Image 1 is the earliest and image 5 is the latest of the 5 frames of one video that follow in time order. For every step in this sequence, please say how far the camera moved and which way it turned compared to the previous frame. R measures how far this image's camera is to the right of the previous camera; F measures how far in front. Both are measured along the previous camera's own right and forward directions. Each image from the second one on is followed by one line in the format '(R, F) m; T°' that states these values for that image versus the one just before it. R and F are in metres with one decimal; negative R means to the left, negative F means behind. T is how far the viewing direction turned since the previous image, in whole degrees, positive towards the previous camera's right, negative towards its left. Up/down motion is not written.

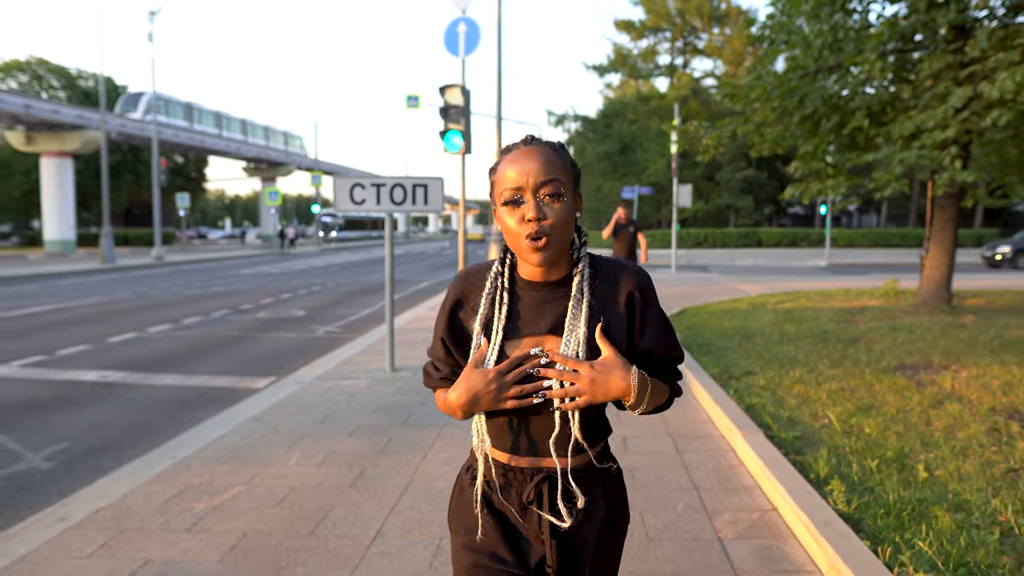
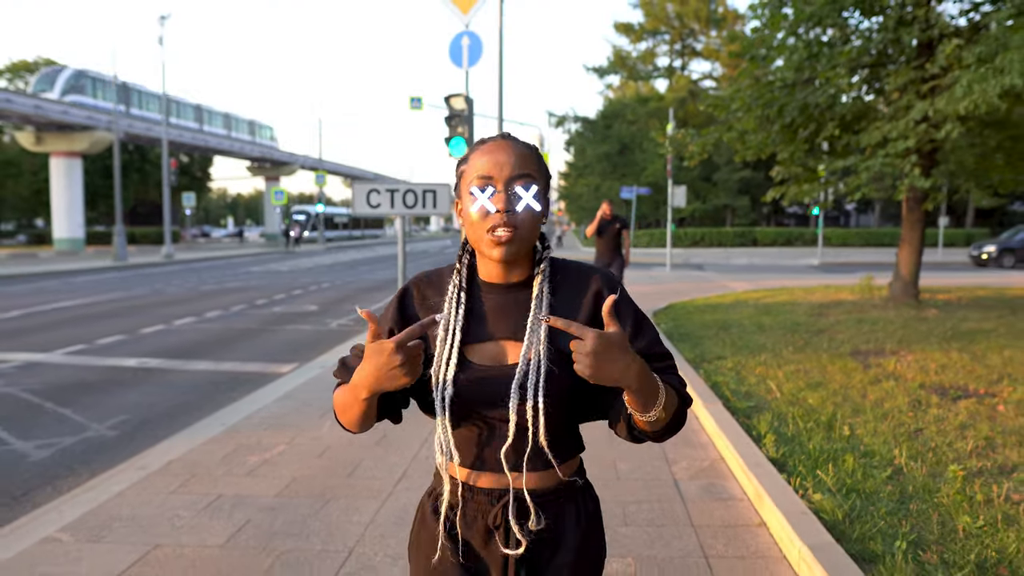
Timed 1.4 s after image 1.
(0.0, -0.9) m; 0°
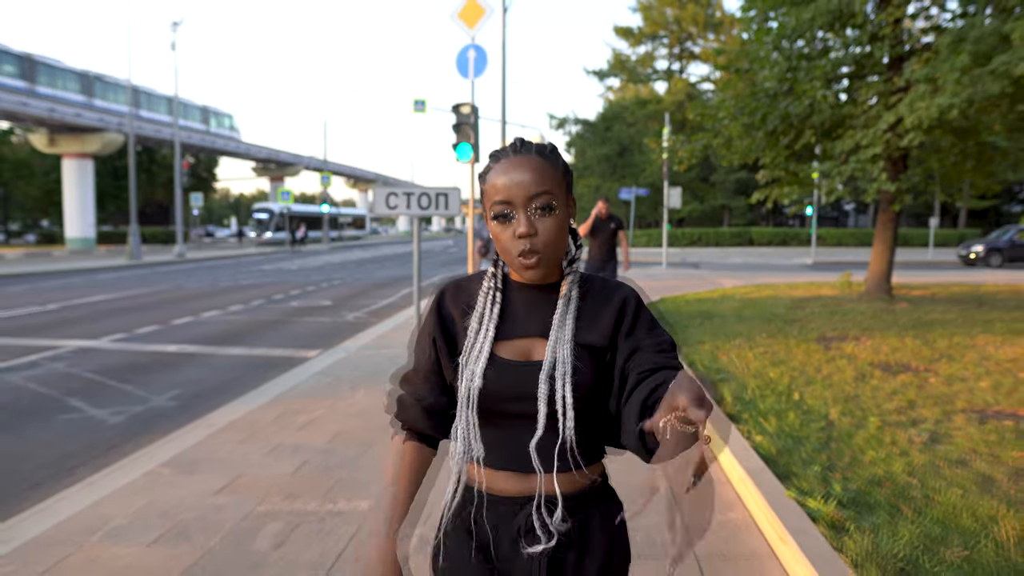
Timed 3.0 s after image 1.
(0.0, -1.0) m; 0°
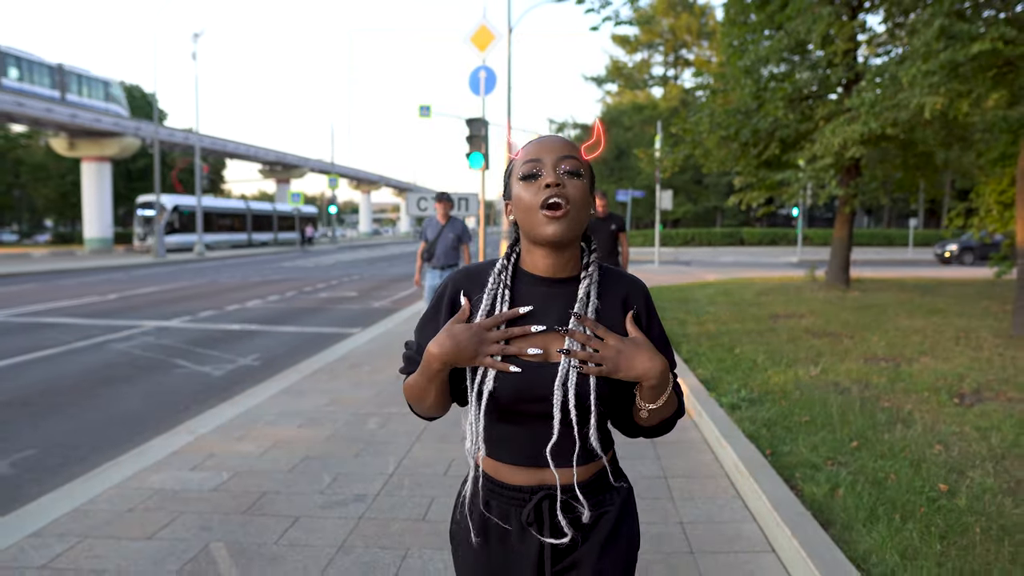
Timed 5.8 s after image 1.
(-0.2, -2.0) m; 0°
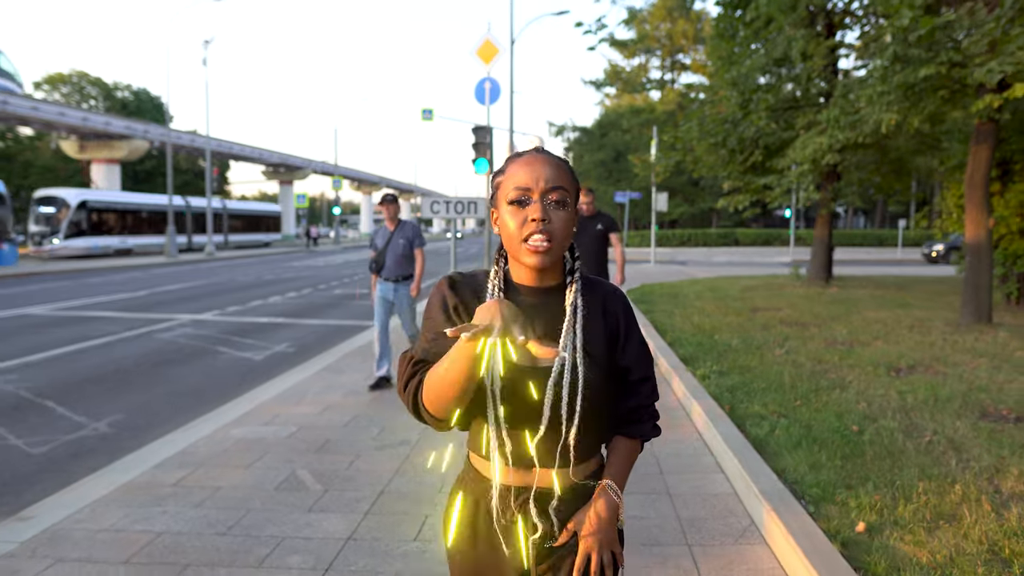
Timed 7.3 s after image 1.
(-0.1, -1.1) m; 0°
